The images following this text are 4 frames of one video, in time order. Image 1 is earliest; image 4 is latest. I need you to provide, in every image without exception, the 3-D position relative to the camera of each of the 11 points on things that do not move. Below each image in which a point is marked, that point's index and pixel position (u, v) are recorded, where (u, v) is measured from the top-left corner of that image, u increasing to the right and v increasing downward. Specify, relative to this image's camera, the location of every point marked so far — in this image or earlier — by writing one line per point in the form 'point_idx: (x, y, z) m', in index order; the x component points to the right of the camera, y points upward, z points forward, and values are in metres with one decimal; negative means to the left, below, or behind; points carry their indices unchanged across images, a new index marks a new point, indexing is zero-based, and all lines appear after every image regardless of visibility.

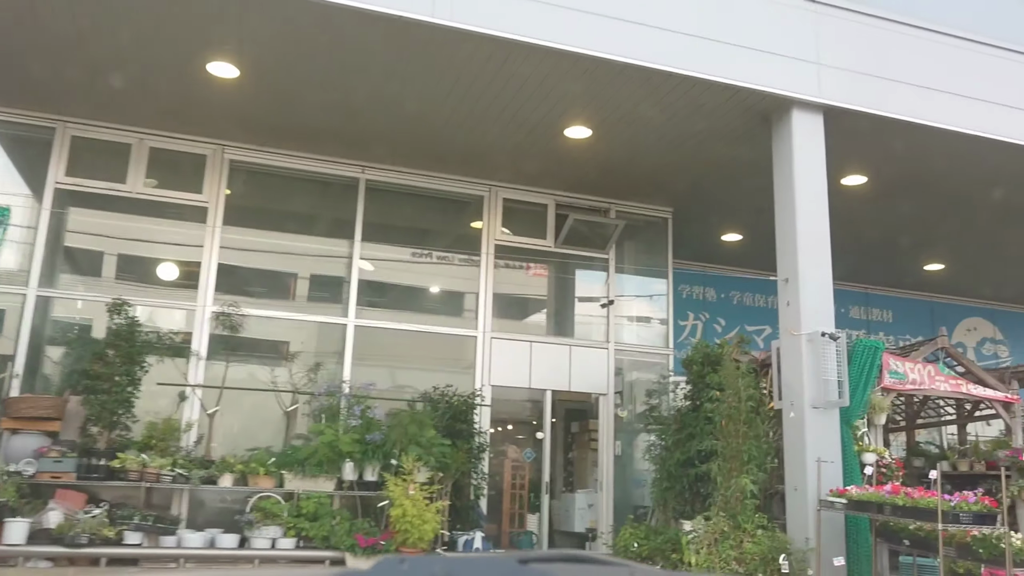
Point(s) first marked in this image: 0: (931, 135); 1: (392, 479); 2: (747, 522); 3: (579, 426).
0: (+3.6, +1.3, +7.4) m
1: (-1.0, -1.5, +6.9) m
2: (+1.7, -1.7, +6.2) m
3: (+0.7, -1.4, +8.9) m
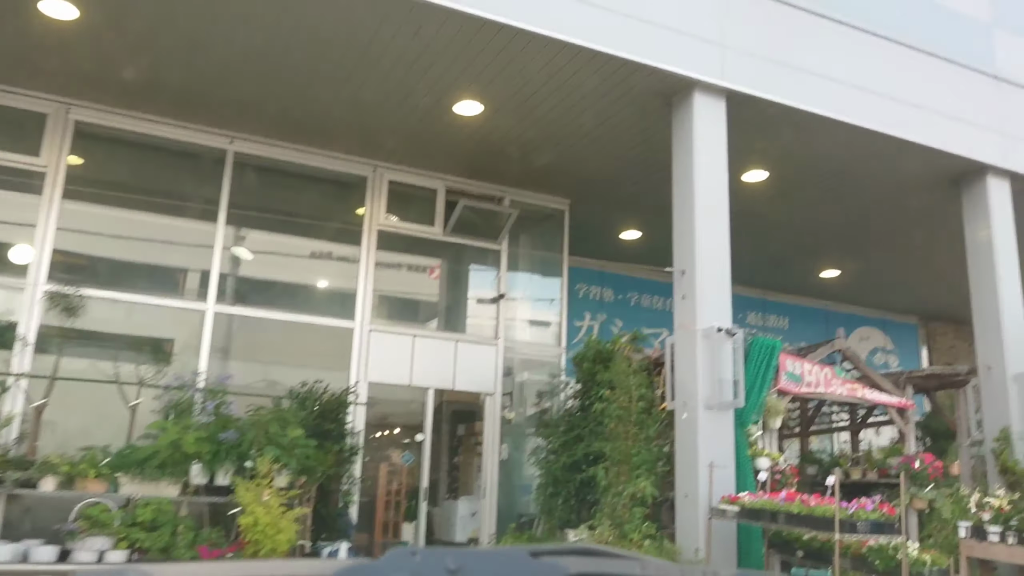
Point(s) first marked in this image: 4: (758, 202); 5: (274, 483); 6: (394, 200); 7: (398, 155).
0: (+2.7, +1.3, +7.1) m
1: (-1.9, -1.4, +6.1) m
2: (+0.8, -1.6, +5.7) m
3: (-0.4, -1.4, +8.3) m
4: (+2.5, +0.9, +8.9) m
5: (-1.7, -1.4, +6.2) m
6: (-1.2, +0.9, +8.4) m
7: (-1.1, +1.3, +8.2) m
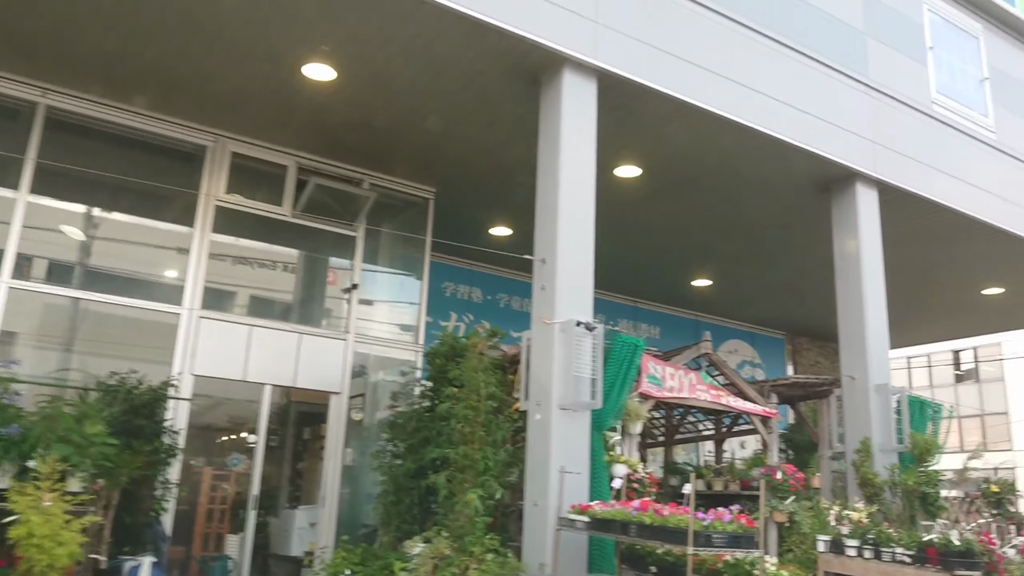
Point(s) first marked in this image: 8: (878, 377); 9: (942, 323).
0: (+1.6, +1.3, +6.8) m
1: (-3.0, -1.2, +5.2) m
2: (-0.2, -1.5, +5.1) m
3: (-1.8, -1.2, +7.5) m
4: (+1.2, +0.9, +8.5) m
5: (-2.8, -1.2, +5.3) m
6: (-2.4, +1.0, +7.6) m
7: (-2.3, +1.4, +7.3) m
8: (+3.1, -0.7, +7.2) m
9: (+6.3, -0.5, +12.5) m
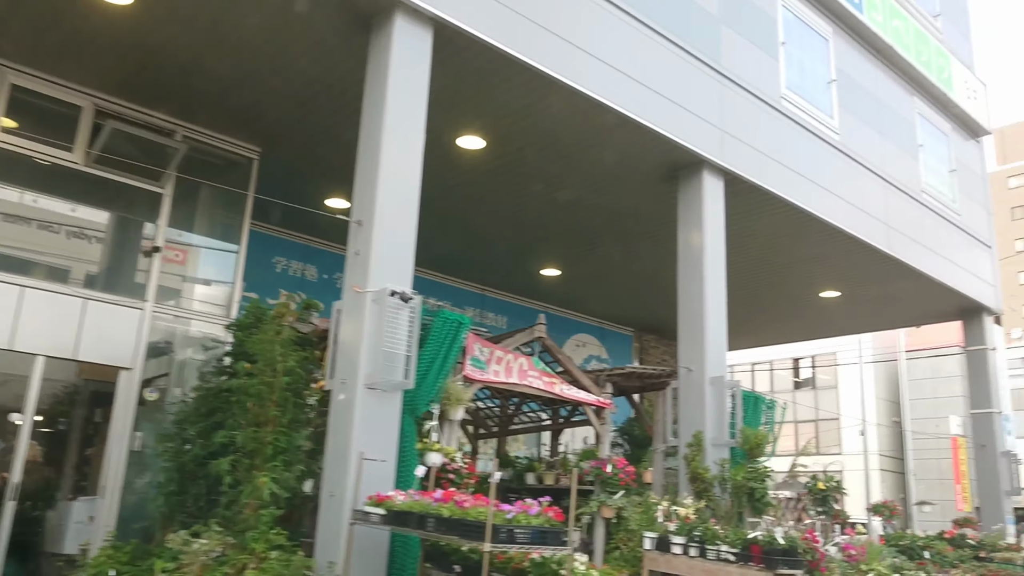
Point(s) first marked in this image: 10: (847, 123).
0: (+0.3, +1.5, +6.4) m
1: (-4.0, -0.8, +4.1) m
2: (-1.3, -1.3, +4.5) m
3: (-3.2, -0.9, +6.5) m
4: (-0.3, +1.0, +8.0) m
5: (-3.9, -0.9, +4.2) m
6: (-3.8, +1.3, +6.6) m
7: (-3.6, +1.7, +6.3) m
8: (+1.6, -0.7, +7.0) m
9: (+4.0, -0.5, +12.7) m
10: (+3.6, +1.8, +9.3) m
